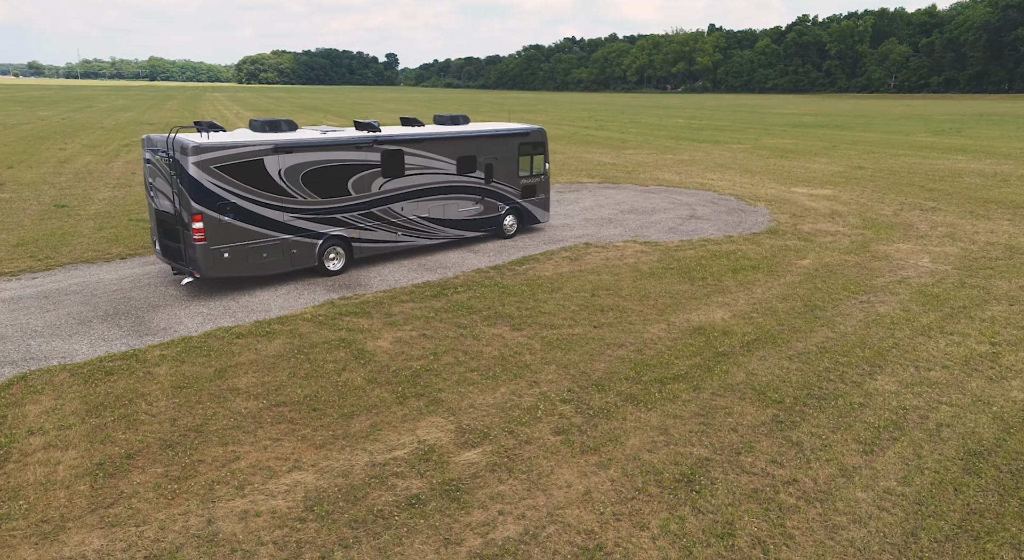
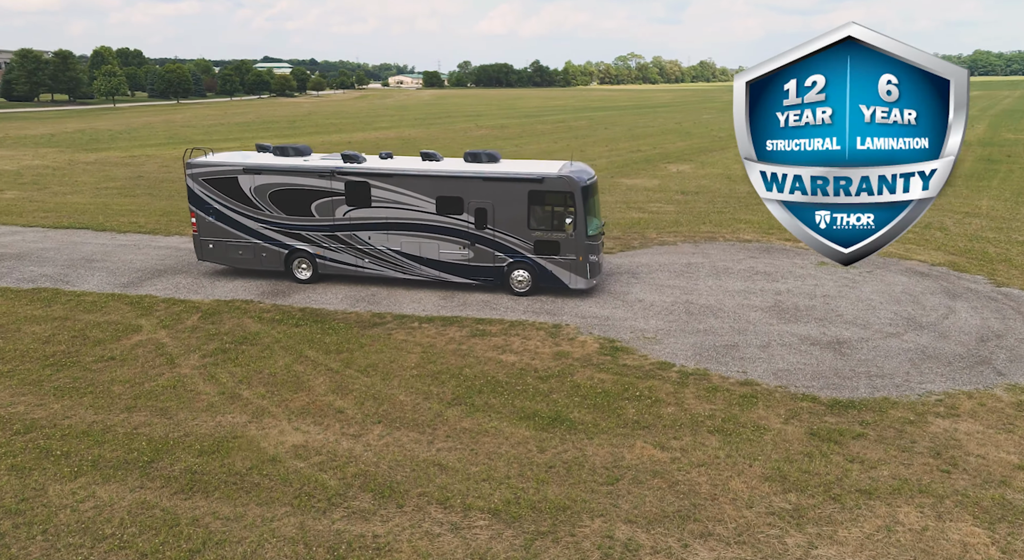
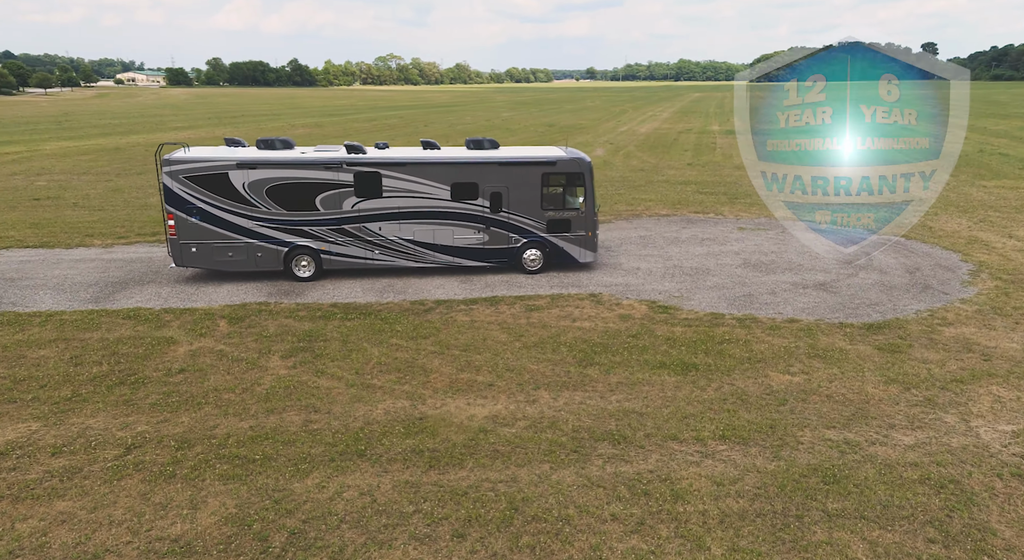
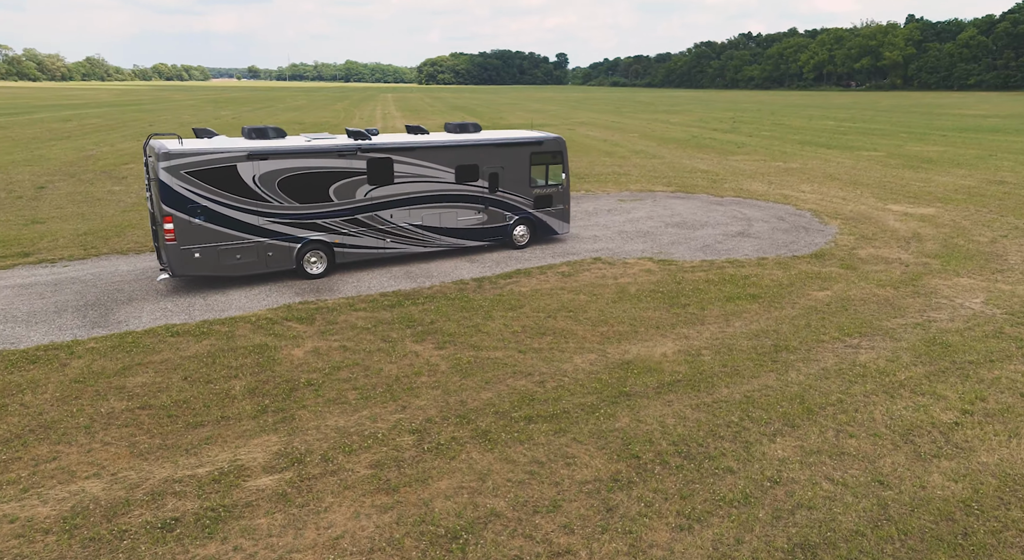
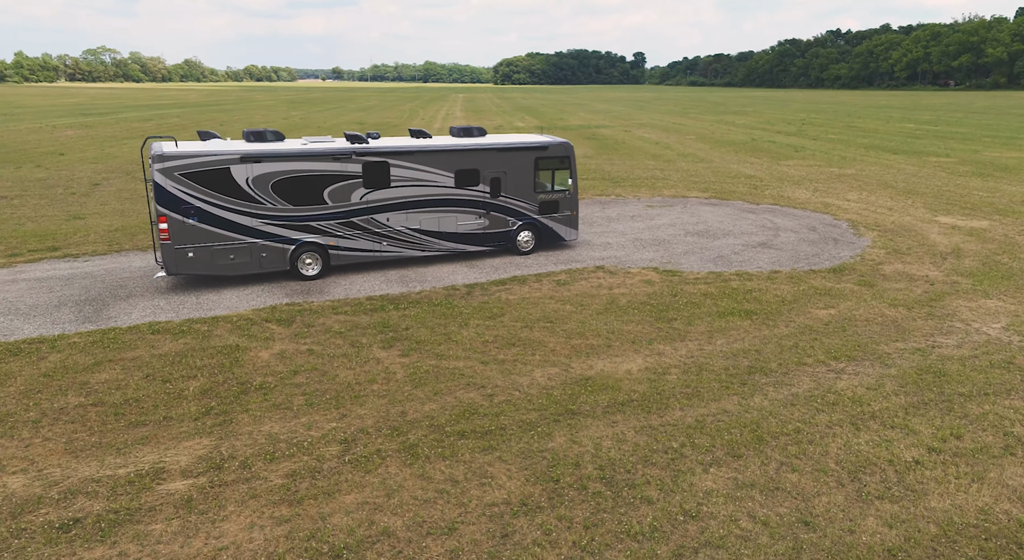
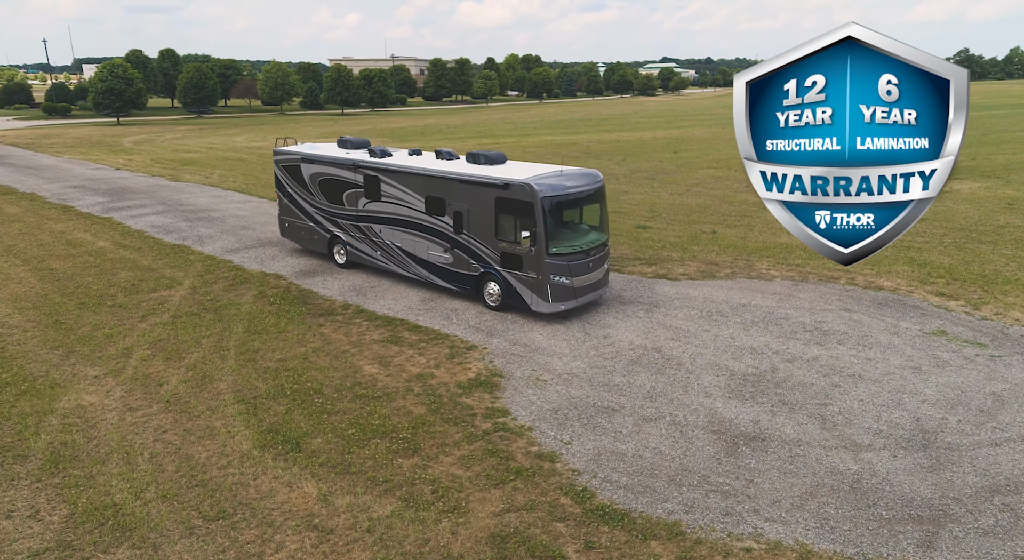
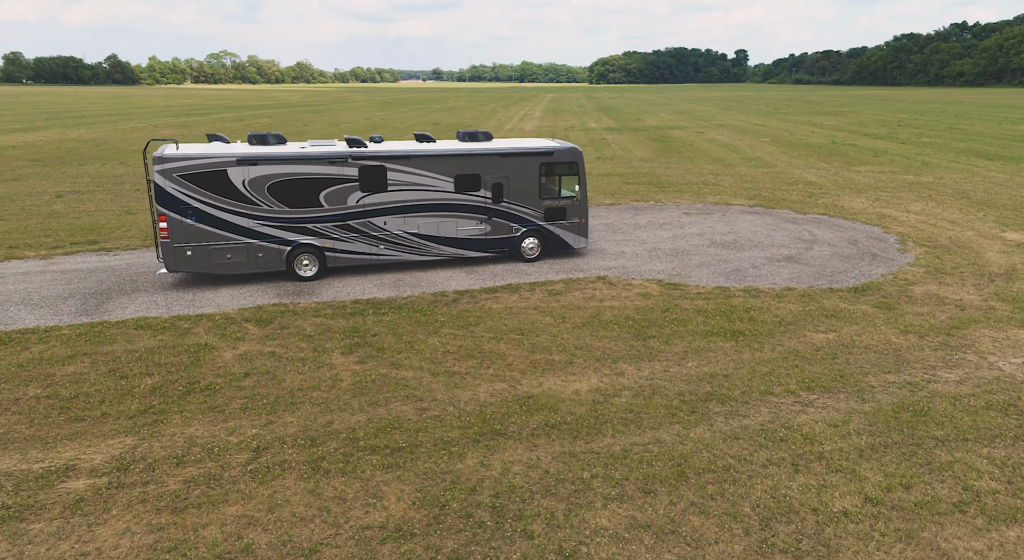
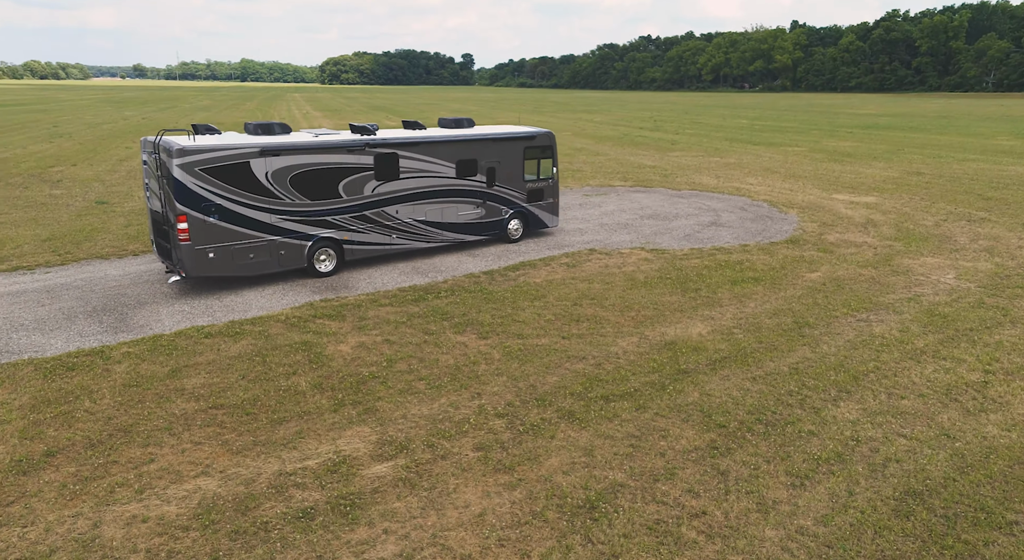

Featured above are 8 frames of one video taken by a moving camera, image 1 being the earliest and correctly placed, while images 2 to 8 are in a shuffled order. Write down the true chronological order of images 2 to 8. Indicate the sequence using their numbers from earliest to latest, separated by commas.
8, 4, 5, 7, 3, 2, 6
